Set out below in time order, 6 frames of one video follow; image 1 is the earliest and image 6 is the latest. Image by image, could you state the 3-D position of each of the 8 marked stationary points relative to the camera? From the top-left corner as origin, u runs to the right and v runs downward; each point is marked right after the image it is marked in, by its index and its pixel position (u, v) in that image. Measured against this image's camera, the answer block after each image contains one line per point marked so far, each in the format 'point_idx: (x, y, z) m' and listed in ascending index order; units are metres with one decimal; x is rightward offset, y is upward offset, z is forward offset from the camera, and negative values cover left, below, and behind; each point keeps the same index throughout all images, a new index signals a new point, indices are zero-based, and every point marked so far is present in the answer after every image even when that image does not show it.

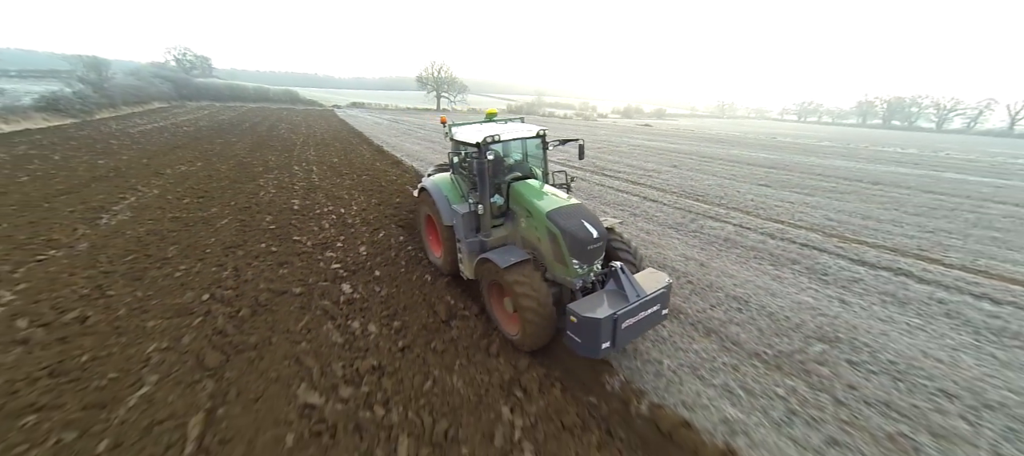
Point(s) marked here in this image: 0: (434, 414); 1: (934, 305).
0: (-0.6, -1.3, +2.4) m
1: (+5.6, -1.0, +4.4) m
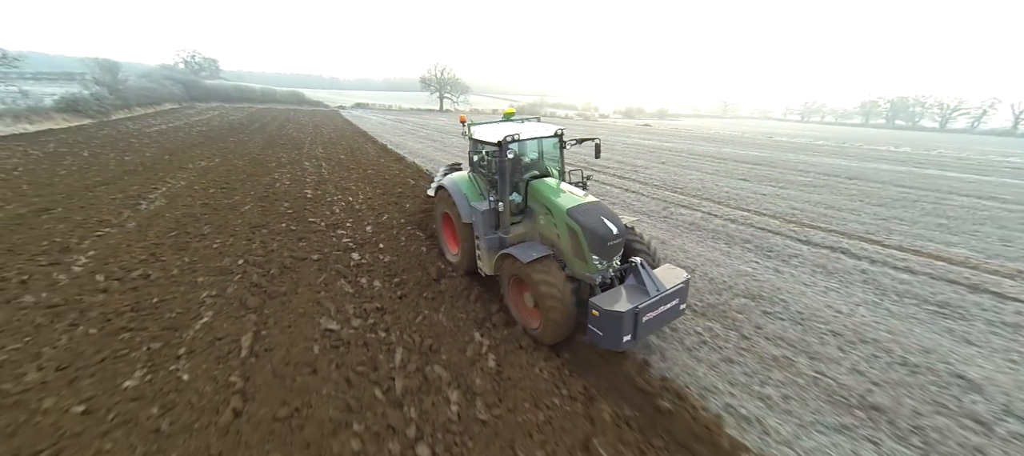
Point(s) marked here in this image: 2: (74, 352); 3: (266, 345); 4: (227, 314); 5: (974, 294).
0: (-0.9, -1.0, +3.2) m
1: (+5.3, -0.7, +5.1) m
2: (-3.9, -1.0, +3.0) m
3: (-2.3, -1.0, +3.0) m
4: (-3.0, -0.9, +3.4) m
5: (+6.6, -0.9, +4.7) m
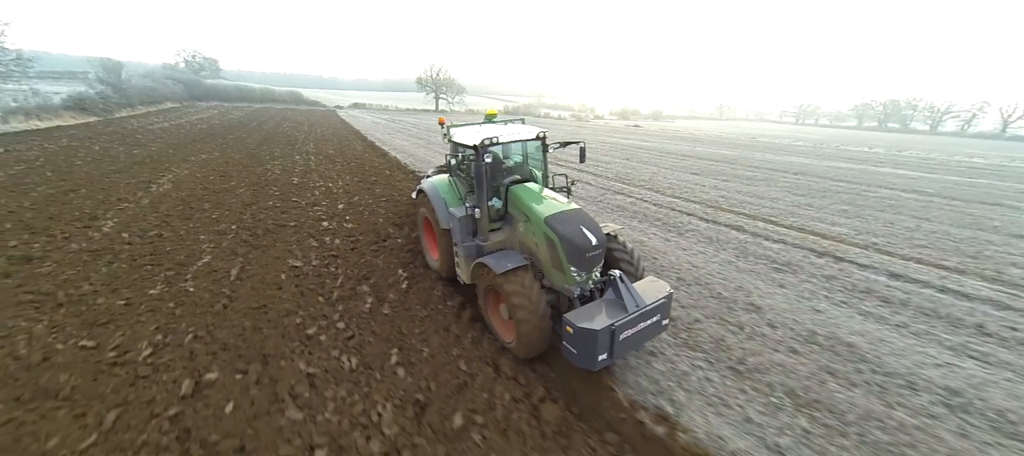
0: (-2.0, -0.6, +4.4) m
1: (+4.2, -0.3, +6.2) m
2: (-5.0, -0.6, +4.2) m
3: (-3.4, -0.6, +4.2) m
4: (-4.1, -0.4, +4.6) m
5: (+5.5, -0.5, +5.9) m
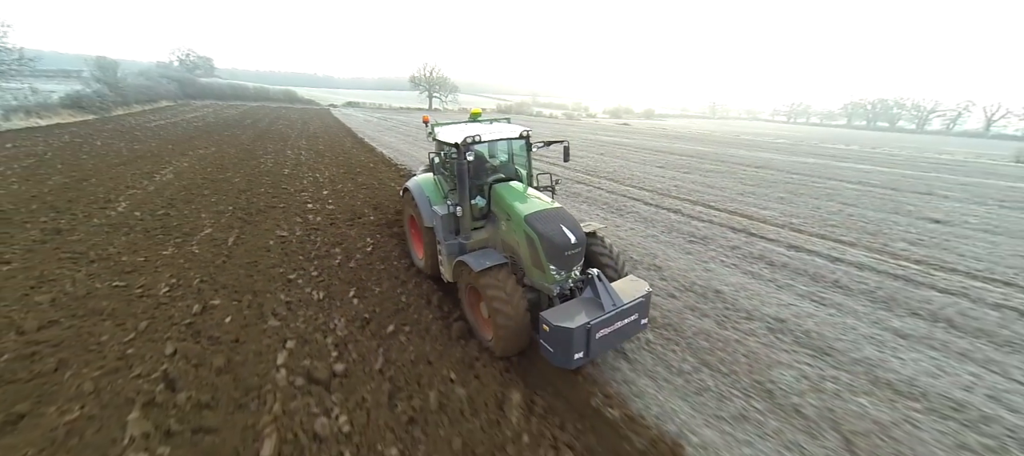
0: (-2.9, -0.2, +5.3) m
1: (+3.4, +0.1, +7.2) m
2: (-5.9, -0.2, +5.1) m
3: (-4.2, -0.2, +5.1) m
4: (-4.9, 0.0, +5.5) m
5: (+4.6, -0.1, +6.8) m
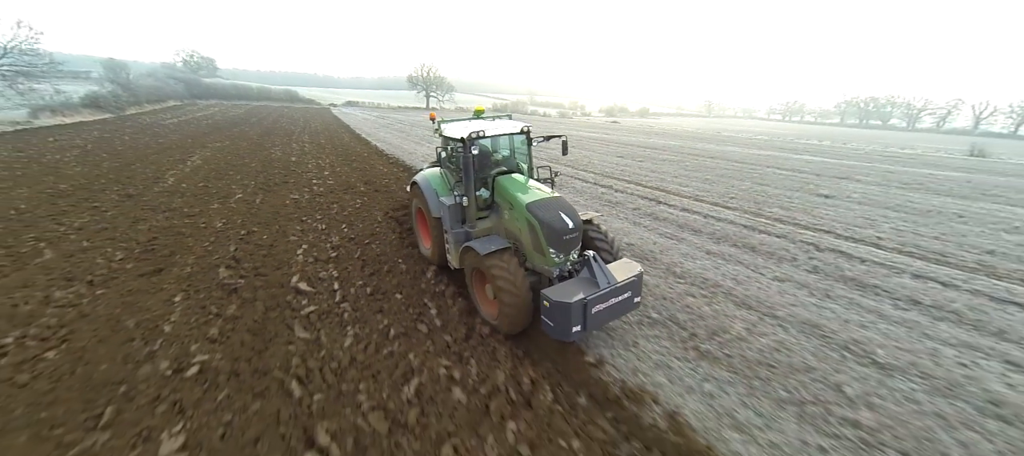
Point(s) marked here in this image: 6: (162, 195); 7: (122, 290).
0: (-4.0, +0.6, +7.3) m
1: (+2.2, +0.9, +9.2) m
2: (-7.0, +0.6, +7.1) m
3: (-5.4, +0.6, +7.1) m
4: (-6.1, +0.8, +7.5) m
5: (+3.5, +0.7, +8.8) m
6: (-7.9, +0.8, +7.4) m
7: (-4.7, -0.7, +3.9) m
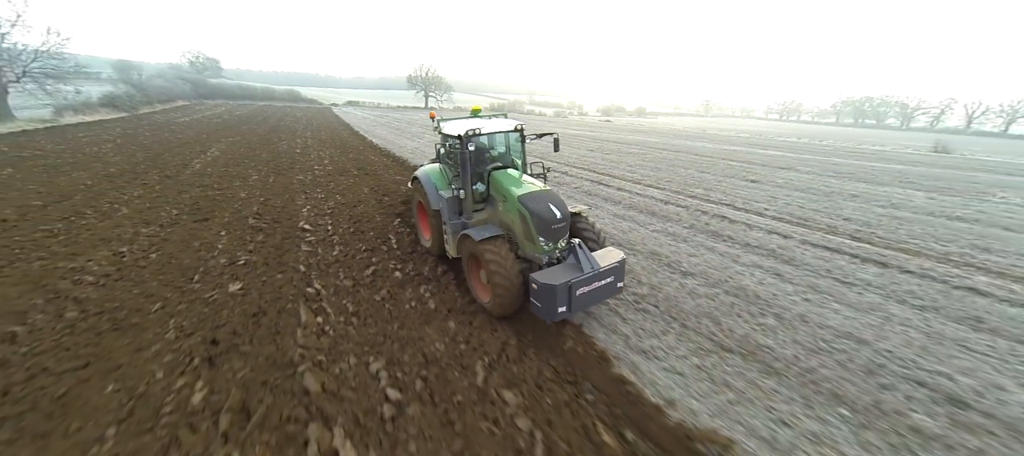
0: (-5.1, +1.4, +9.2) m
1: (+1.2, +1.7, +11.0) m
2: (-8.1, +1.3, +9.0) m
3: (-6.5, +1.3, +9.0) m
4: (-7.2, +1.5, +9.4) m
5: (+2.4, +1.4, +10.6) m
6: (-9.0, +1.5, +9.3) m
7: (-5.8, 0.0, +5.8) m
